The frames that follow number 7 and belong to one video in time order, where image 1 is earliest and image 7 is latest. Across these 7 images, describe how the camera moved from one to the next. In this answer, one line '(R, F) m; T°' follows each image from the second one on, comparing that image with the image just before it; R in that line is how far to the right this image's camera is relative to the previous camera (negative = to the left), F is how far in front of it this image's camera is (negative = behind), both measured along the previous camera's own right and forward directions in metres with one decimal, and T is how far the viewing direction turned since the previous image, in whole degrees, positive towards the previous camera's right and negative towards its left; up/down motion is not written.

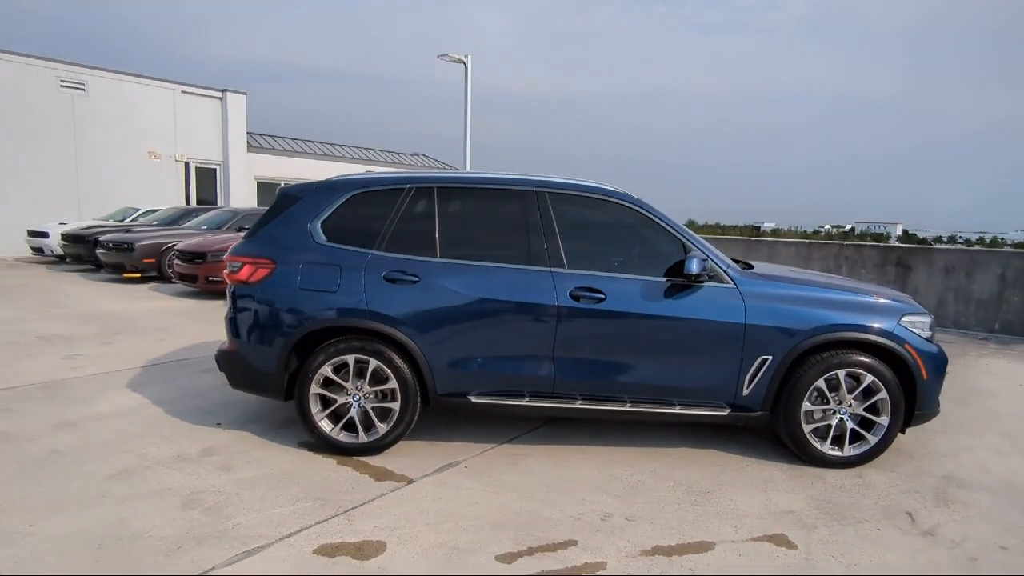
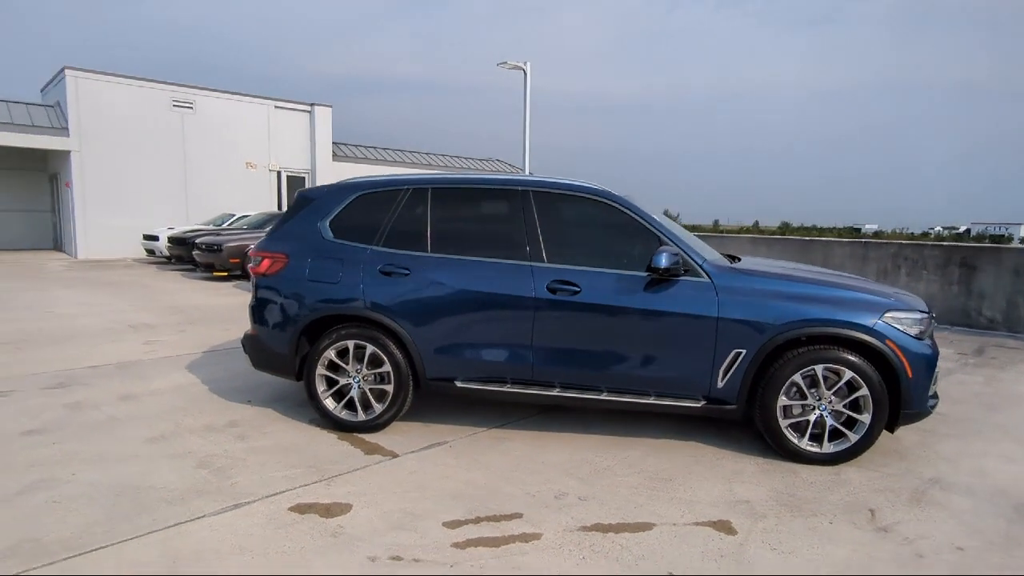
(+0.8, -0.2) m; -8°
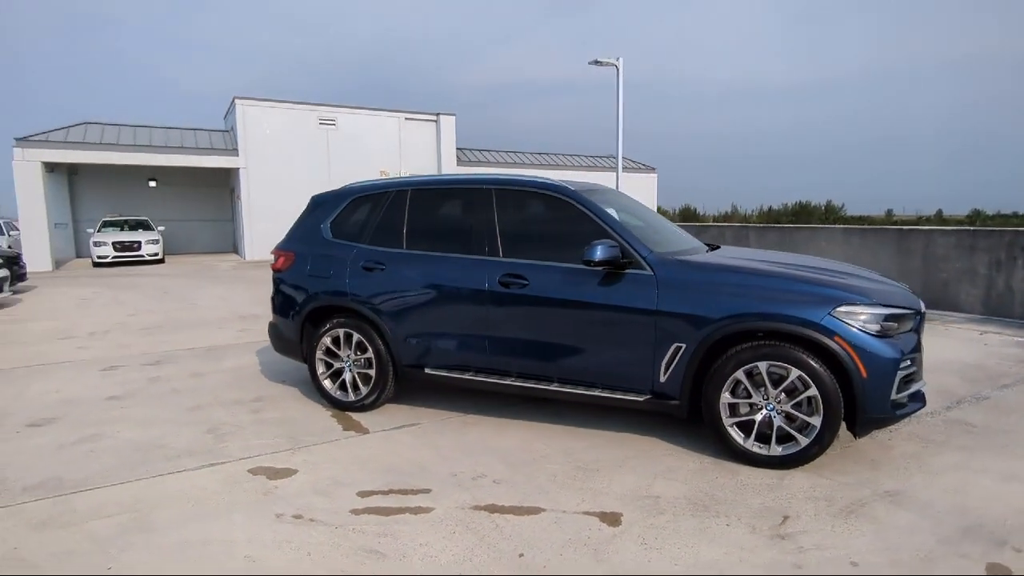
(+1.4, 0.0) m; -14°
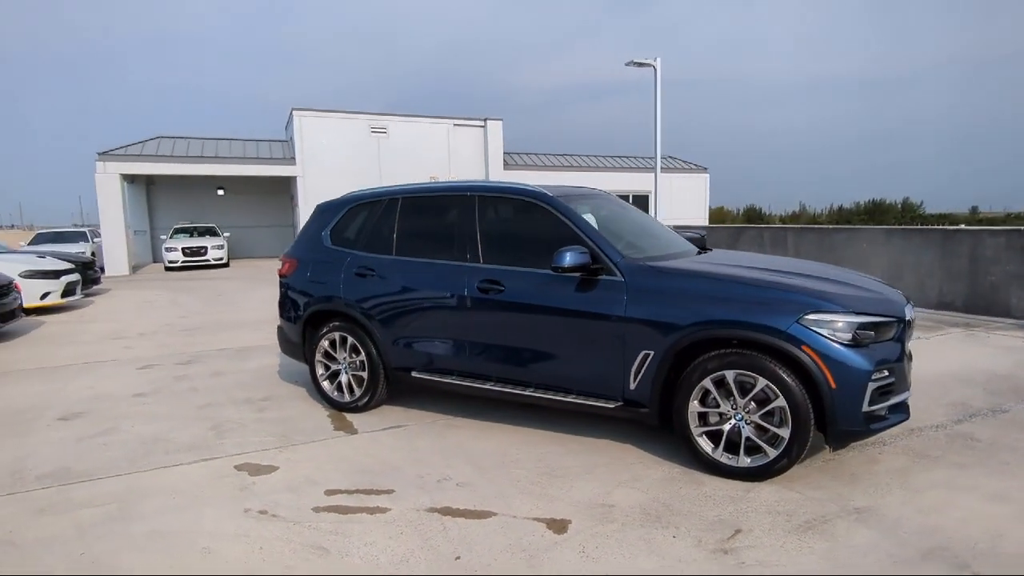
(+0.6, 0.0) m; -6°
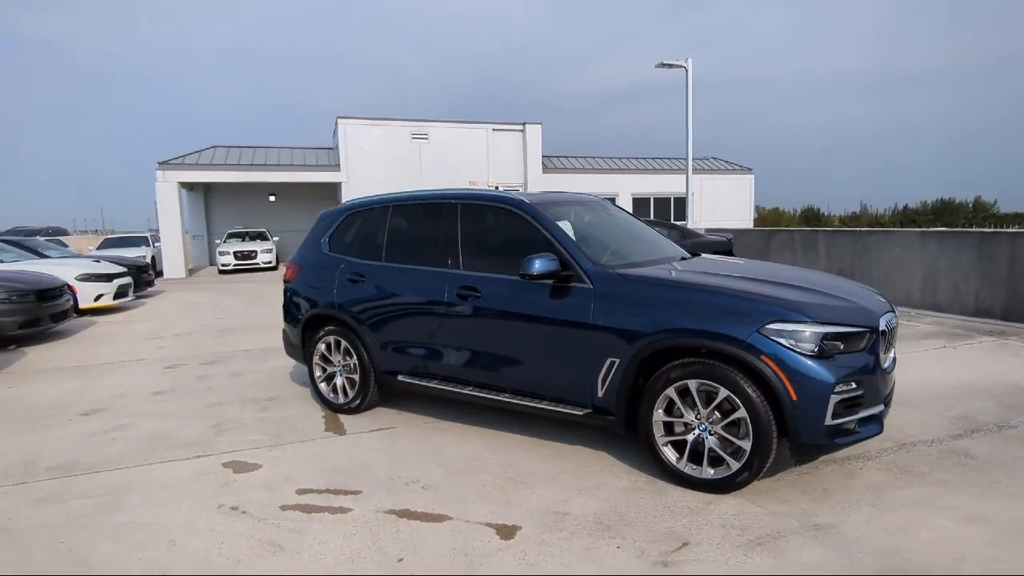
(+0.5, 0.0) m; -5°
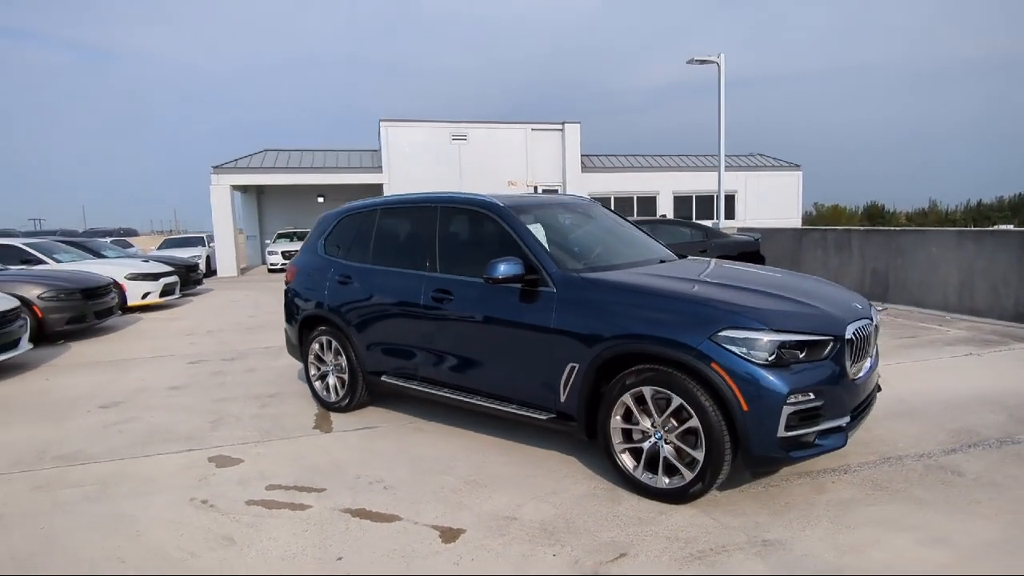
(+0.6, 0.0) m; -5°
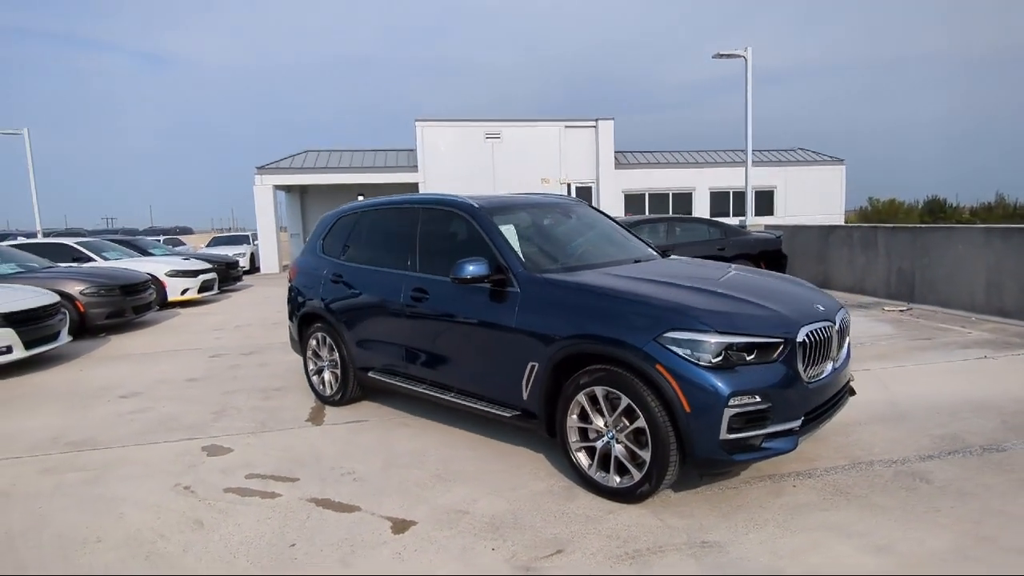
(+0.5, -0.1) m; -4°
